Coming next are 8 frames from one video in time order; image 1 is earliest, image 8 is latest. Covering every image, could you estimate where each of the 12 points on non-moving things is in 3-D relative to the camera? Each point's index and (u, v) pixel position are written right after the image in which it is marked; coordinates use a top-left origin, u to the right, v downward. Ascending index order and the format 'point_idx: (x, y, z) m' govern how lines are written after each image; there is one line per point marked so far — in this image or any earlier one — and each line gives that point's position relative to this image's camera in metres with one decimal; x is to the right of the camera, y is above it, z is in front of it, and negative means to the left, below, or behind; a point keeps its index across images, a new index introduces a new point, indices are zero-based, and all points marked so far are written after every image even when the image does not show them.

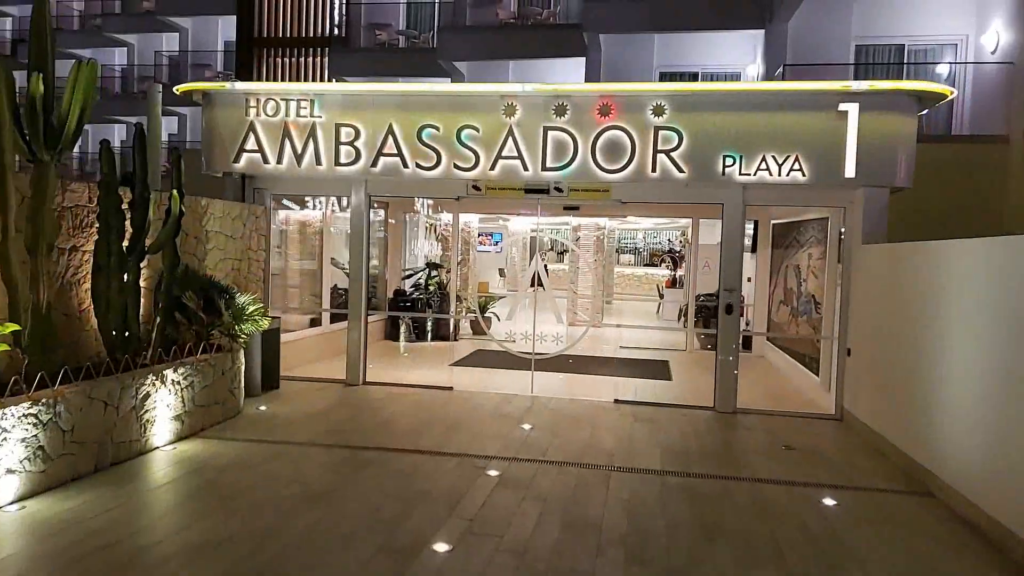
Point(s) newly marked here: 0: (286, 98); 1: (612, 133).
0: (-1.9, +1.6, +7.2) m
1: (+0.8, +1.2, +6.8) m
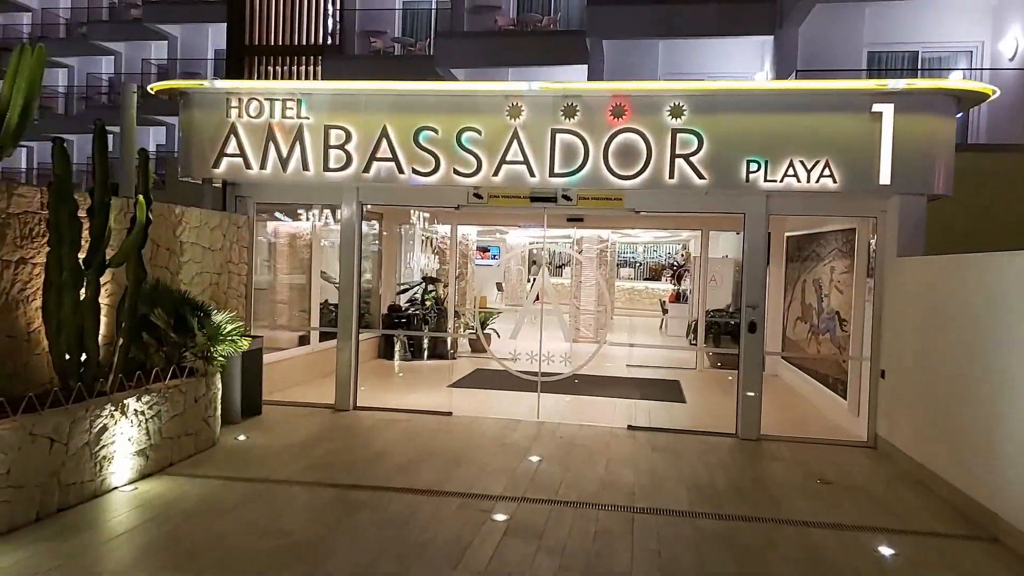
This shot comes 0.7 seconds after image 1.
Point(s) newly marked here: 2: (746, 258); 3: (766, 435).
0: (-1.9, +1.5, +6.6) m
1: (+0.8, +1.1, +6.2) m
2: (+1.8, +0.2, +6.5) m
3: (+2.0, -1.2, +6.7) m
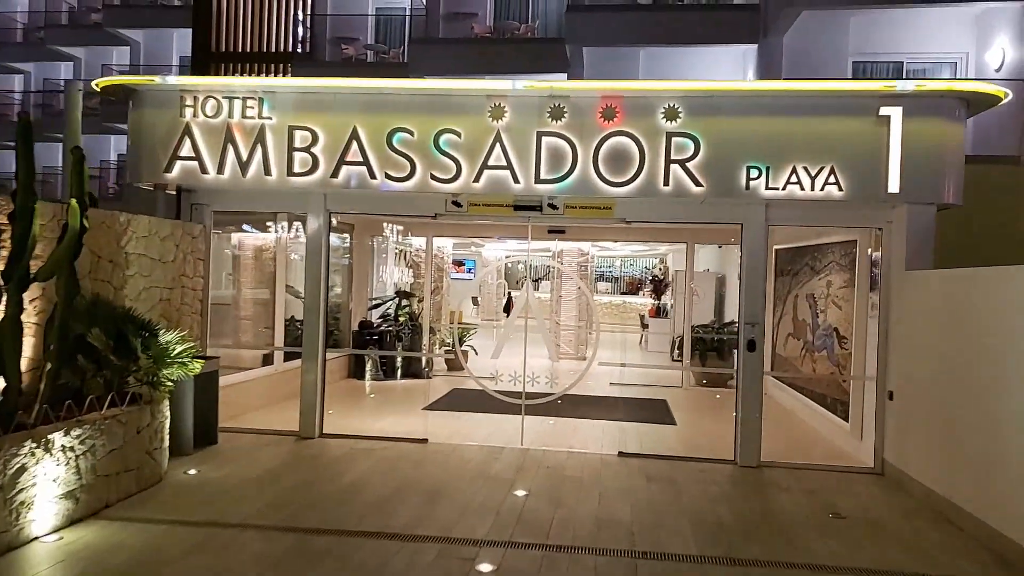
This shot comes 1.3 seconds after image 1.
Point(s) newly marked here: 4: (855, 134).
0: (-2.0, +1.4, +6.1) m
1: (+0.7, +1.0, +5.8) m
2: (+1.7, +0.1, +6.1) m
3: (+1.9, -1.3, +6.2) m
4: (+2.2, +1.0, +5.6) m
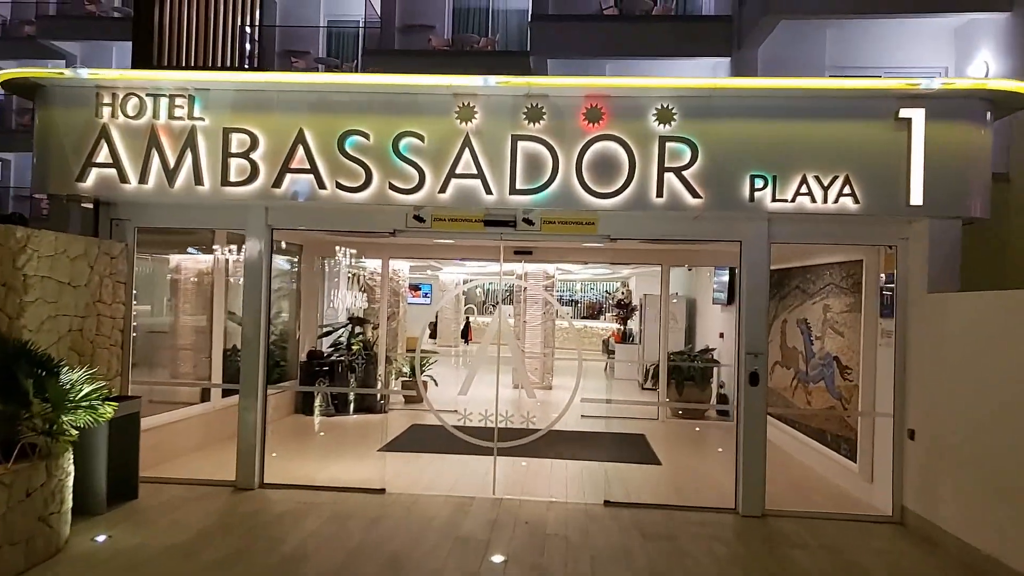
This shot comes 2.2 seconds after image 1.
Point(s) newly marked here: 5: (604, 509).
0: (-2.2, +1.2, +5.2) m
1: (+0.5, +0.8, +5.1) m
2: (+1.5, -0.1, +5.4) m
3: (+1.7, -1.4, +5.5) m
4: (+2.1, +0.9, +5.0) m
5: (+0.6, -1.4, +5.4) m
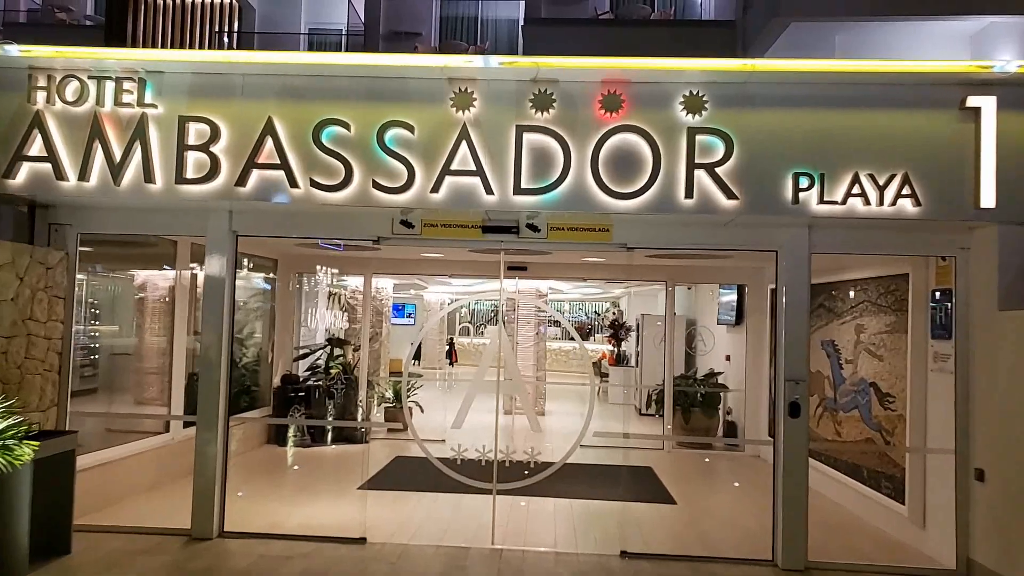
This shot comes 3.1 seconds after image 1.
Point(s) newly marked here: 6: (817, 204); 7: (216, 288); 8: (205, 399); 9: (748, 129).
0: (-2.2, +1.1, +4.5) m
1: (+0.6, +0.8, +4.4) m
2: (+1.5, -0.2, +4.7) m
3: (+1.7, -1.5, +4.8) m
4: (+2.1, +0.8, +4.3) m
5: (+0.6, -1.5, +4.6) m
6: (+1.5, +0.4, +4.3) m
7: (-1.7, 0.0, +4.9) m
8: (-1.8, -0.6, +4.9) m
9: (+1.2, +0.8, +4.3) m
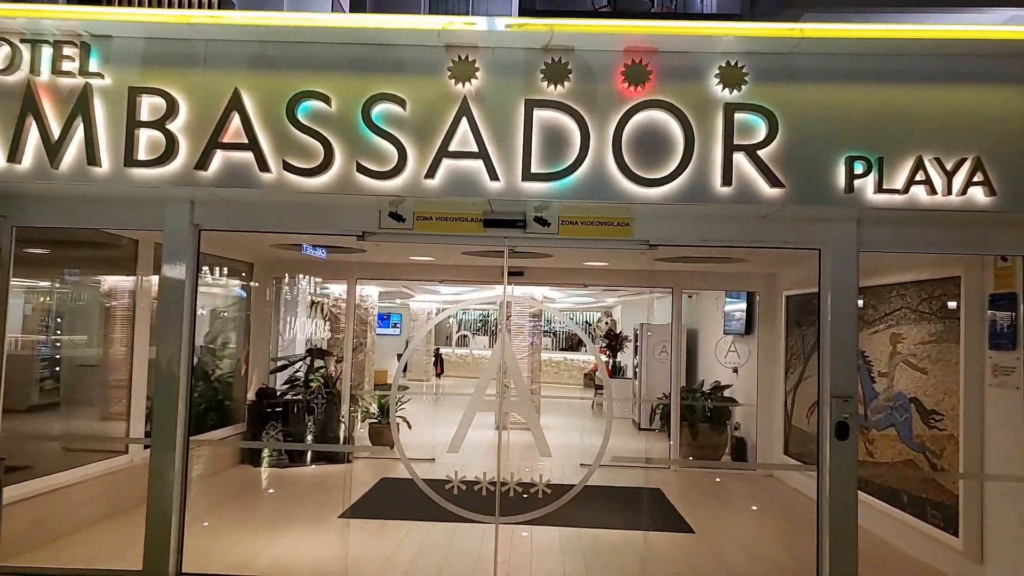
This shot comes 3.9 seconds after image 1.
0: (-2.1, +1.1, +3.8) m
1: (+0.6, +0.8, +3.8) m
2: (+1.5, -0.2, +4.1) m
3: (+1.7, -1.5, +4.2) m
4: (+2.1, +0.8, +3.7) m
5: (+0.6, -1.5, +4.0) m
6: (+1.6, +0.4, +3.7) m
7: (-1.7, 0.0, +4.2) m
8: (-1.7, -0.6, +4.2) m
9: (+1.2, +0.8, +3.7) m
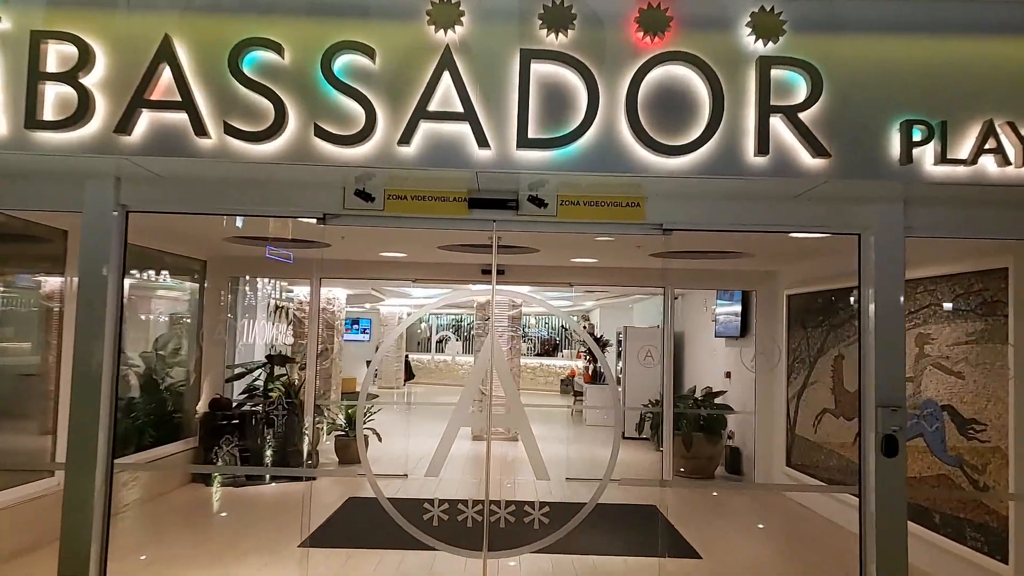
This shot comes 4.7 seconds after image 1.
0: (-2.2, +1.1, +3.1) m
1: (+0.6, +0.8, +3.1) m
2: (+1.5, -0.1, +3.5) m
3: (+1.7, -1.5, +3.6) m
4: (+2.1, +0.8, +3.1) m
5: (+0.6, -1.4, +3.3) m
6: (+1.5, +0.4, +3.1) m
7: (-1.7, 0.0, +3.5) m
8: (-1.8, -0.6, +3.5) m
9: (+1.2, +0.8, +3.1) m
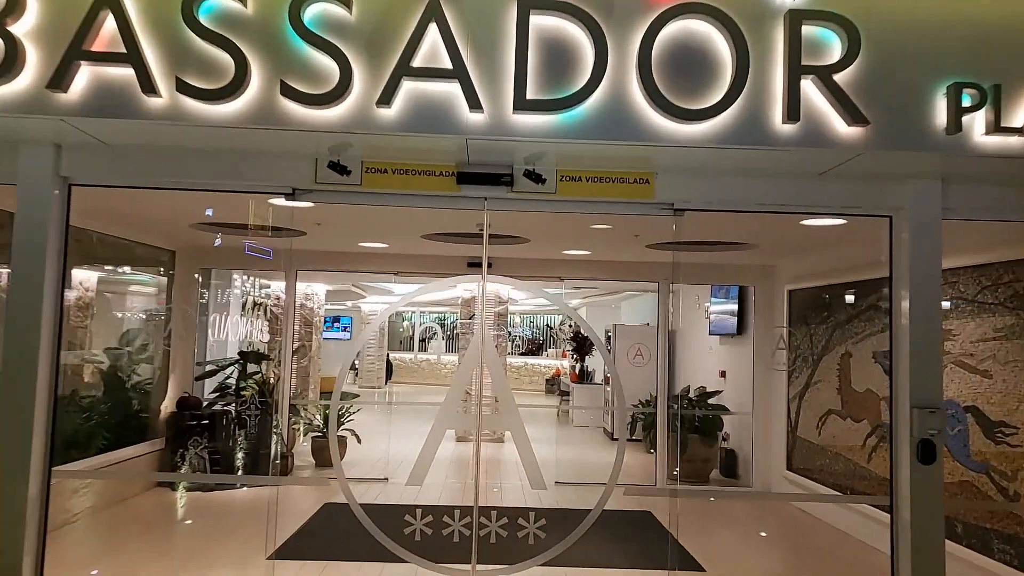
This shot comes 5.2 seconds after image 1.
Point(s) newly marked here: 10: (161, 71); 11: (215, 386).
0: (-2.2, +1.2, +2.7) m
1: (+0.6, +0.8, +2.8) m
2: (+1.5, -0.1, +3.1) m
3: (+1.6, -1.5, +3.2) m
4: (+2.1, +0.8, +2.8) m
5: (+0.6, -1.4, +3.0) m
6: (+1.5, +0.5, +2.8) m
7: (-1.7, +0.1, +3.1) m
8: (-1.8, -0.6, +3.1) m
9: (+1.2, +0.9, +2.8) m
10: (-1.1, +0.7, +2.7) m
11: (-1.9, -0.6, +5.4) m
